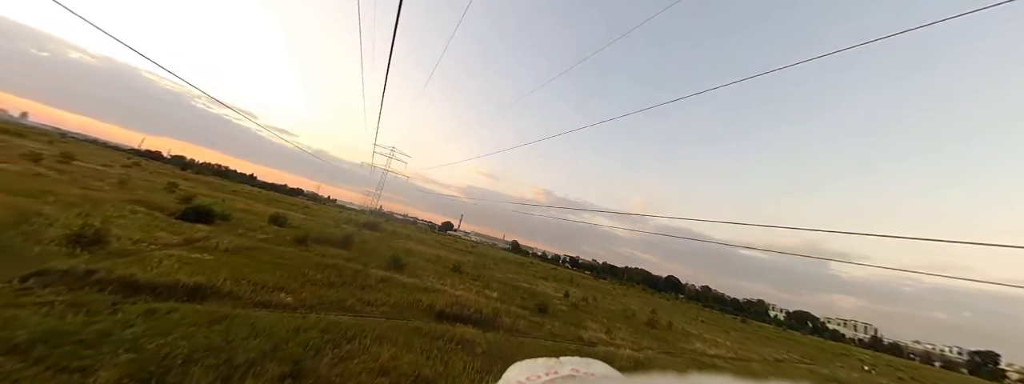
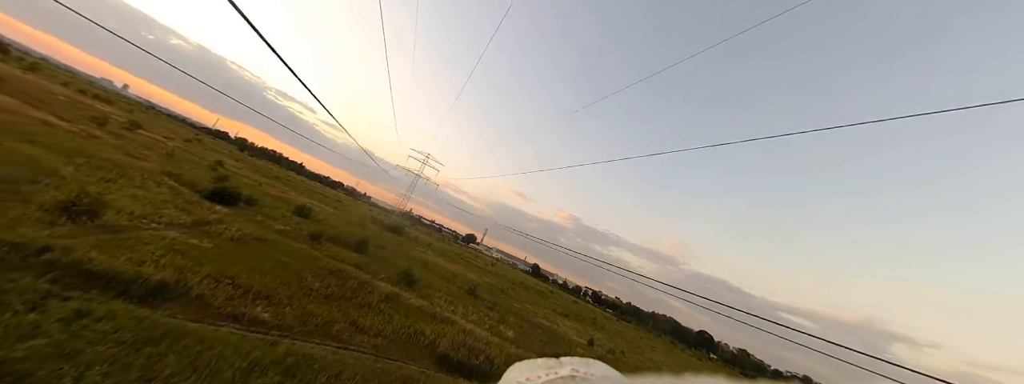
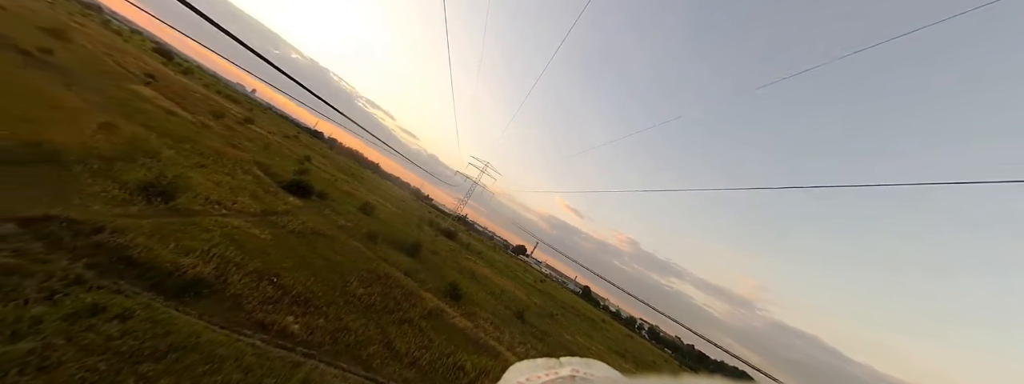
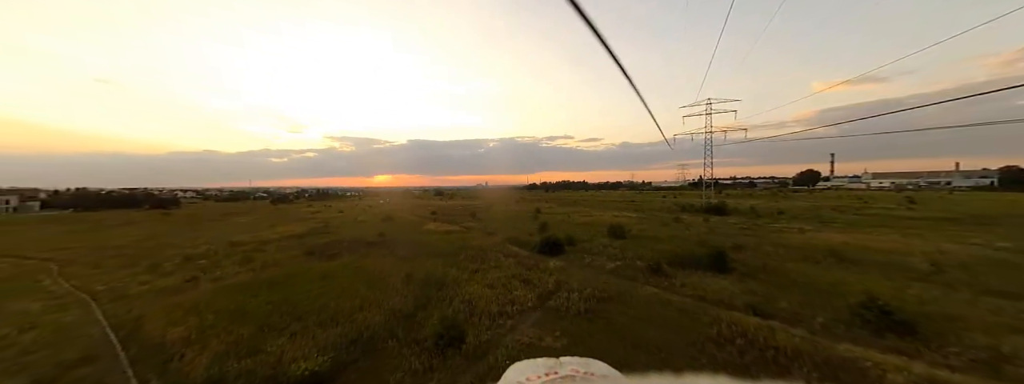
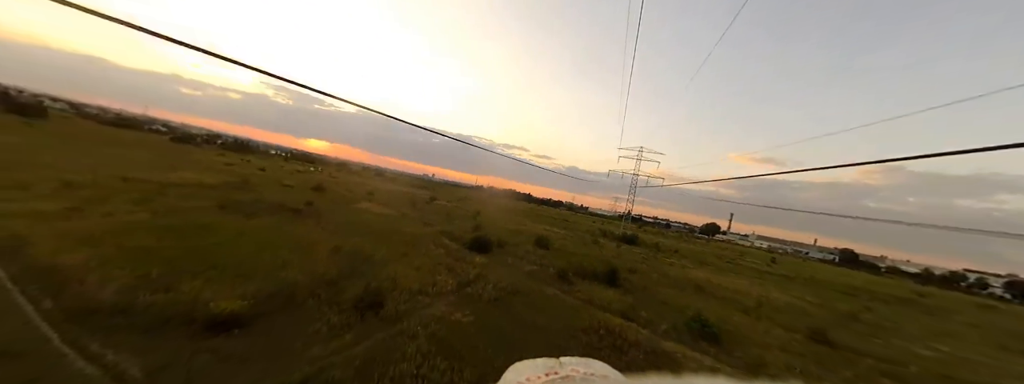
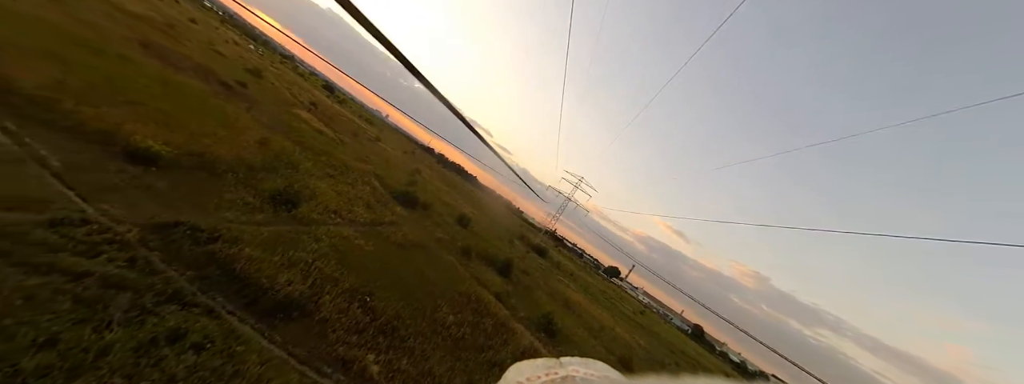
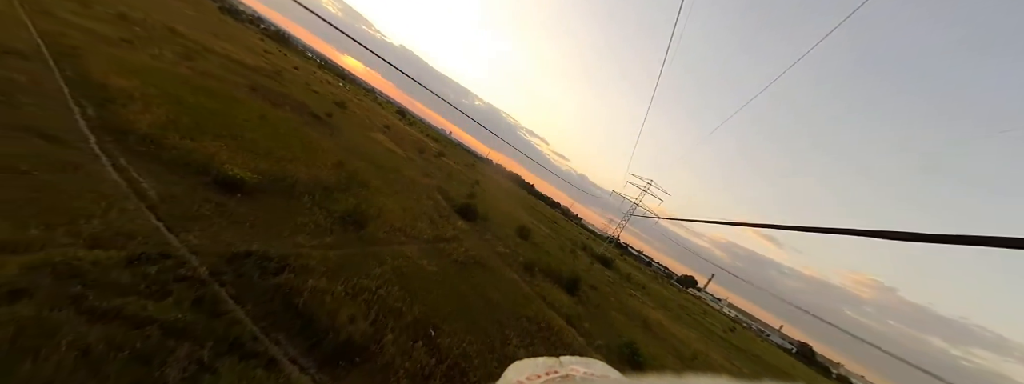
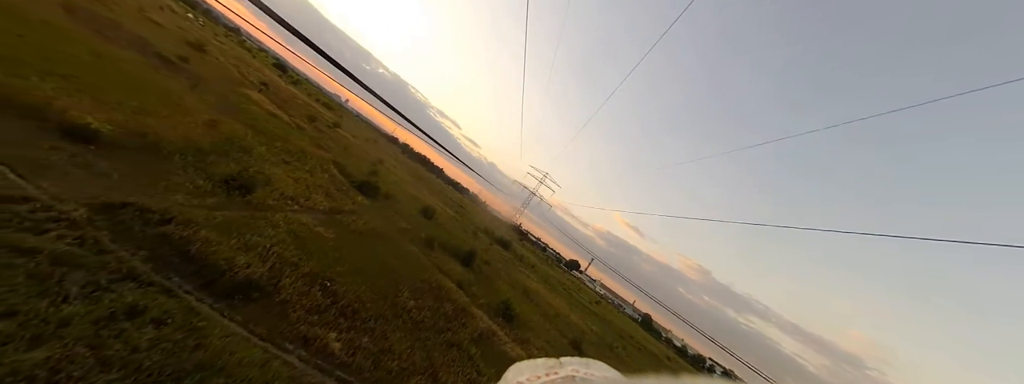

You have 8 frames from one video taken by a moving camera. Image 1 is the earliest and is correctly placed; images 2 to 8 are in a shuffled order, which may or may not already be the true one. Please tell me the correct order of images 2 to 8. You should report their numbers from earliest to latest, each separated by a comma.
2, 3, 8, 6, 7, 5, 4
